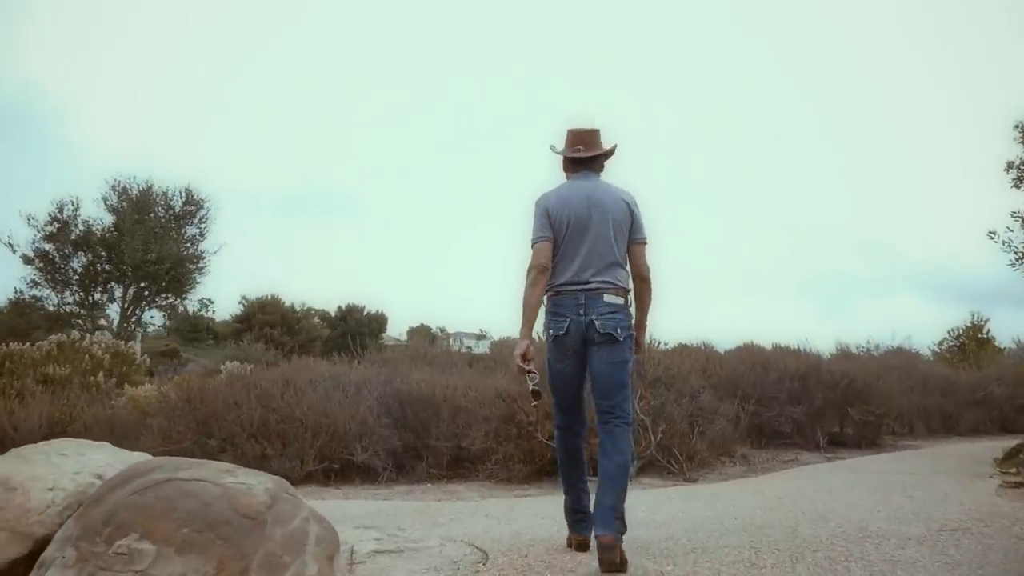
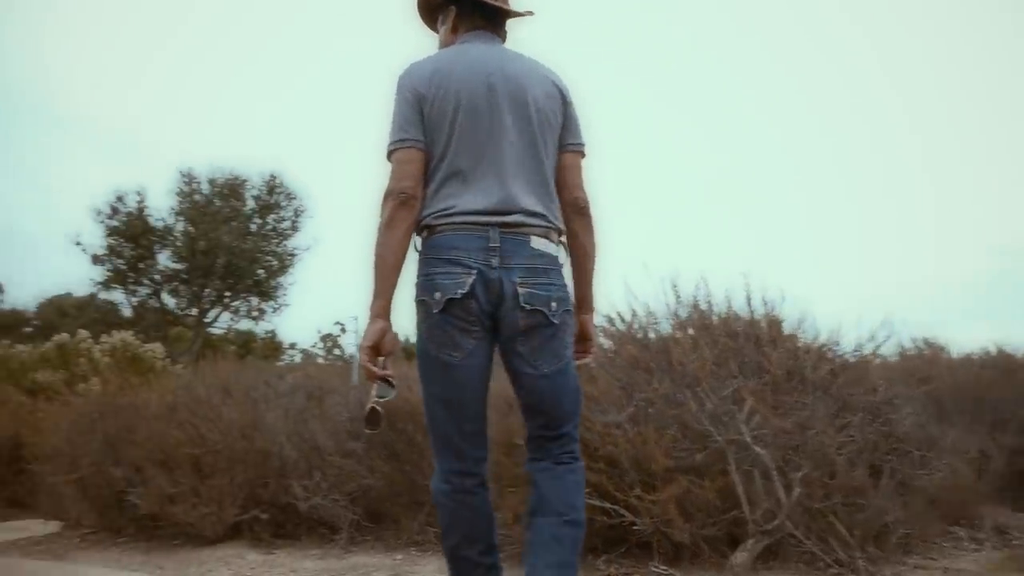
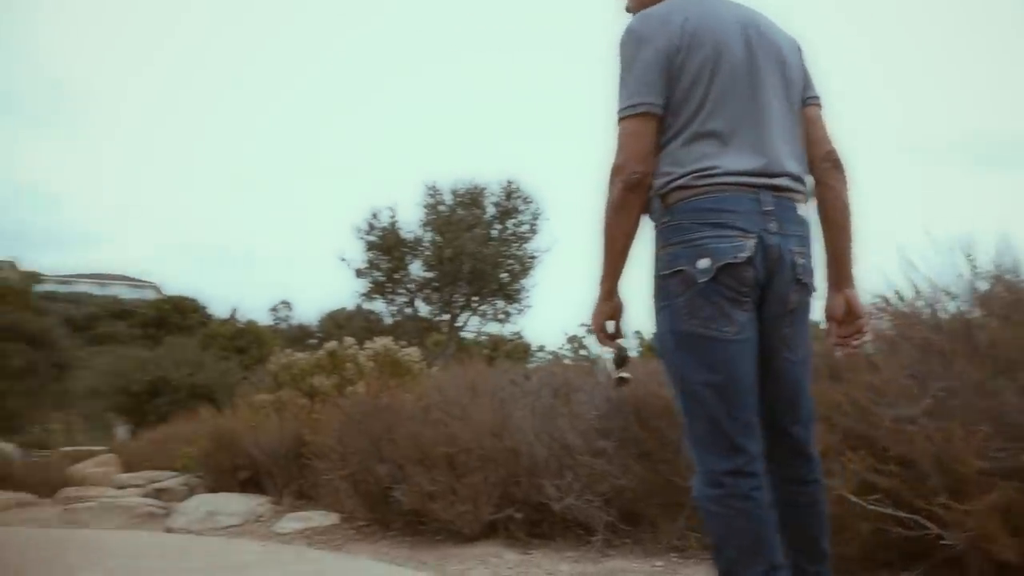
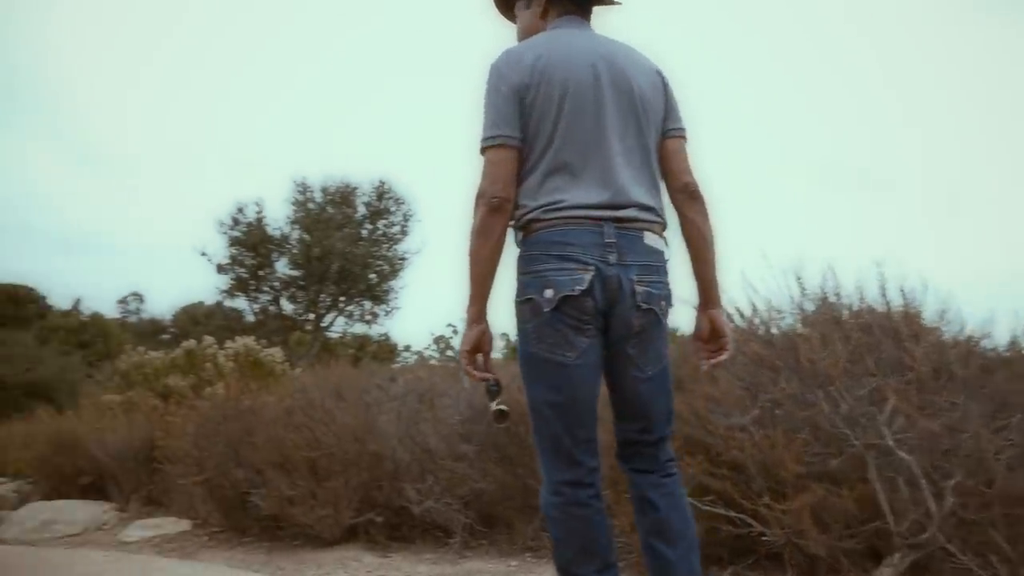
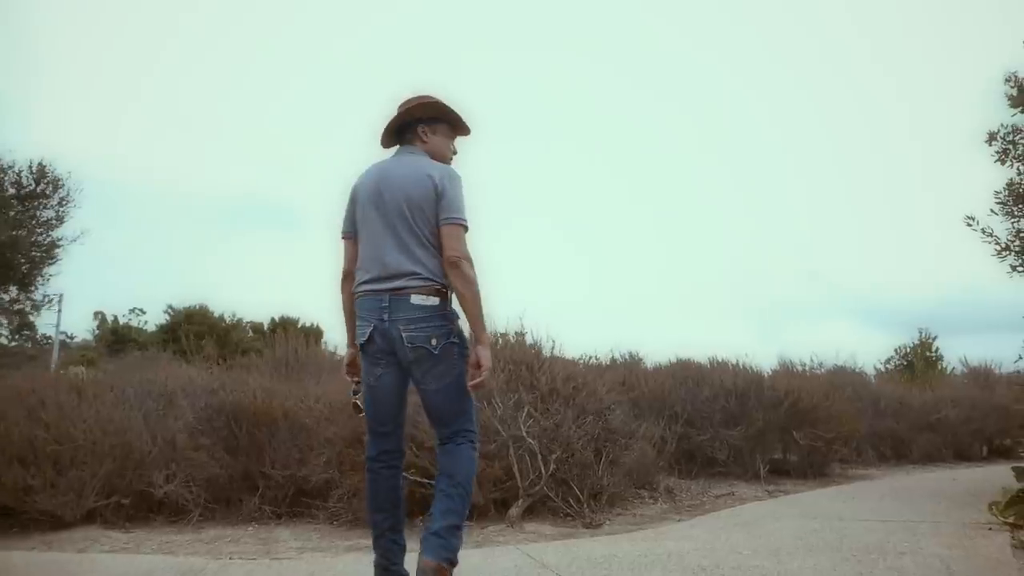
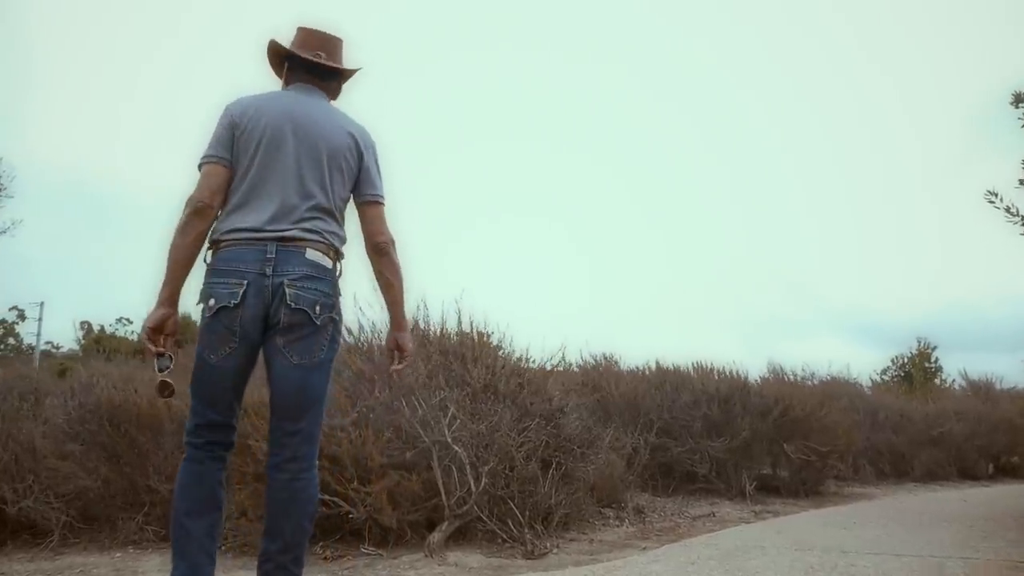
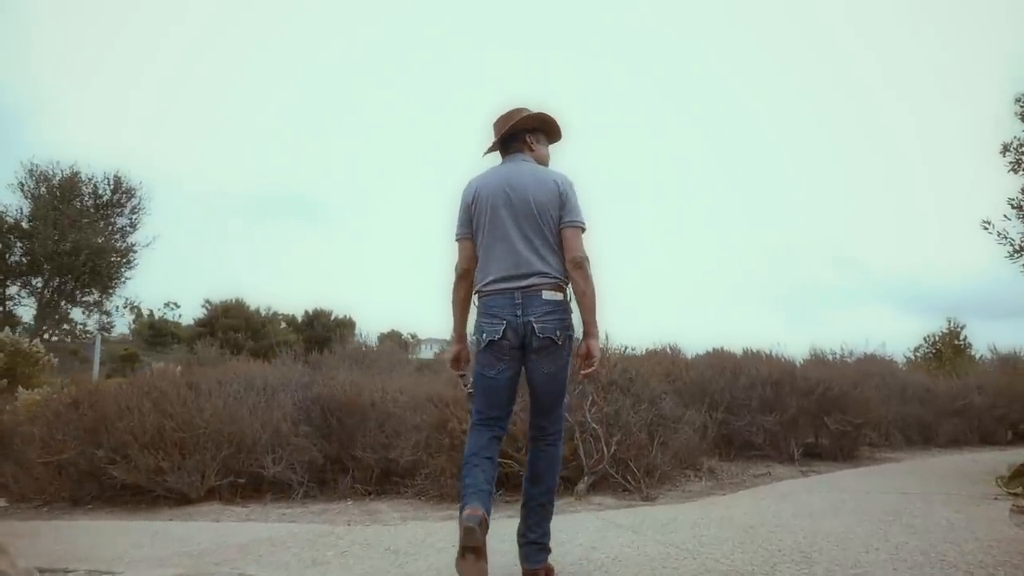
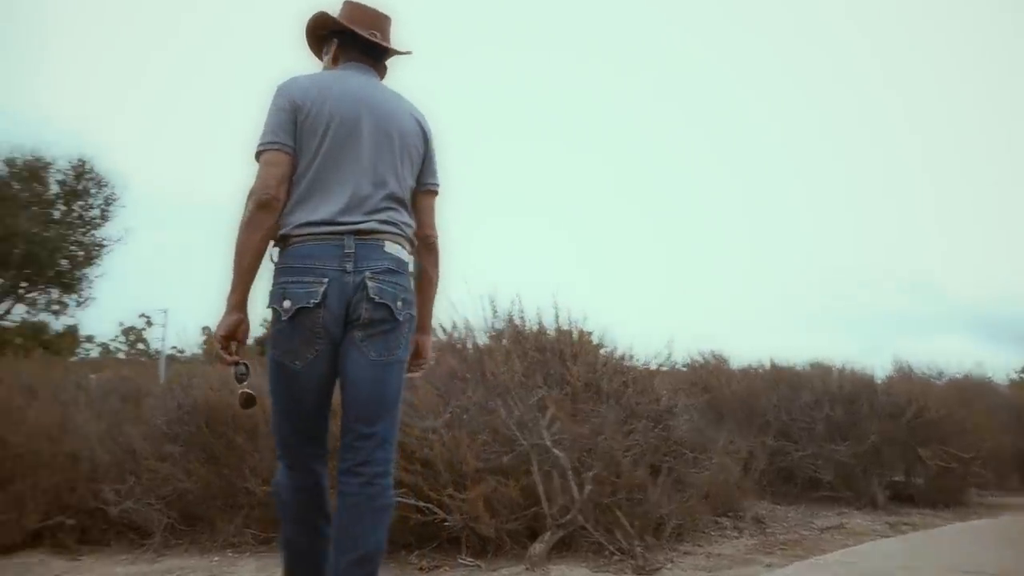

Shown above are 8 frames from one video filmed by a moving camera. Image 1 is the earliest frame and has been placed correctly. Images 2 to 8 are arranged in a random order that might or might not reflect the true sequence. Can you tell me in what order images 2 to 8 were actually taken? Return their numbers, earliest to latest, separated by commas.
7, 5, 6, 8, 2, 4, 3
